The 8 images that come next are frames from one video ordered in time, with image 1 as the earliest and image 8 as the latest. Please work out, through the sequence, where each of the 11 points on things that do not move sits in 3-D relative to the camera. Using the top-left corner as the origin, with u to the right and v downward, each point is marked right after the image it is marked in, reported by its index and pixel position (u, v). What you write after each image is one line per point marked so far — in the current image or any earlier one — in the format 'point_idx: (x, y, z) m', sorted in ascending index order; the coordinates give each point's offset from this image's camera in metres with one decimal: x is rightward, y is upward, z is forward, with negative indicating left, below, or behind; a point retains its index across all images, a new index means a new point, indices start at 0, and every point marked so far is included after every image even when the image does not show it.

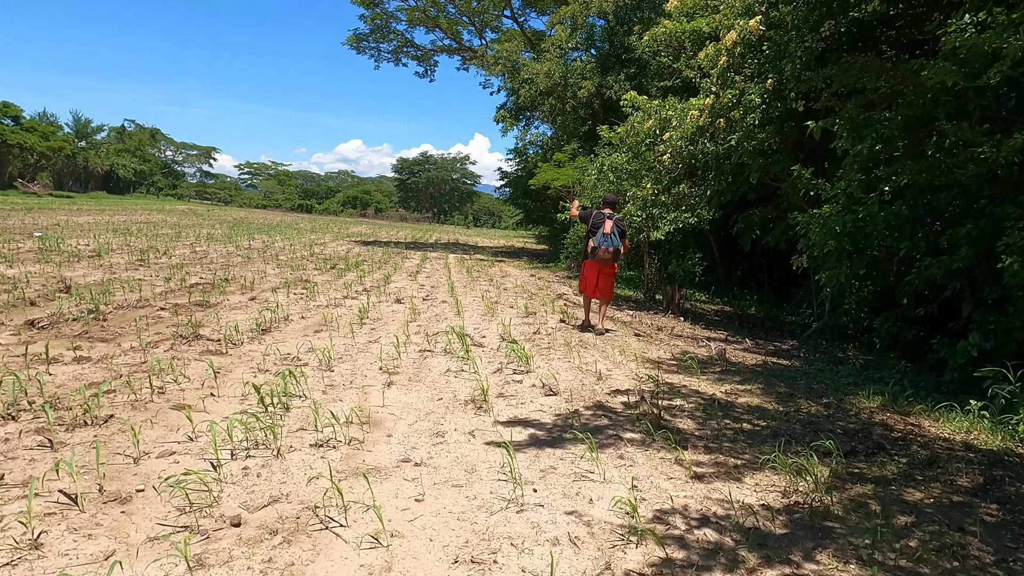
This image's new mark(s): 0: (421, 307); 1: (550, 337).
0: (-1.2, -0.3, +8.6) m
1: (+0.4, -0.5, +6.6) m
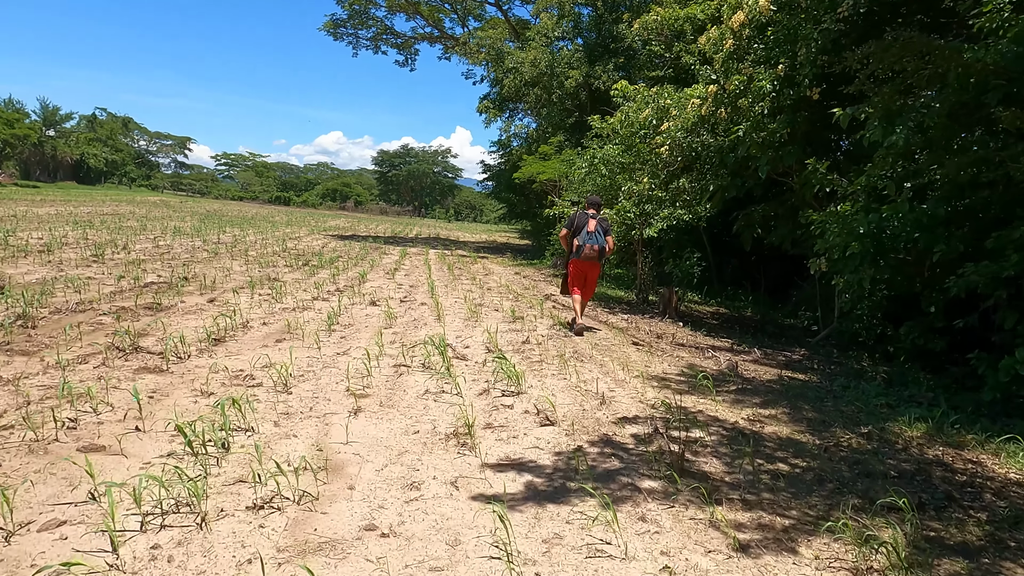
0: (-1.4, -0.3, +7.9) m
1: (+0.3, -0.5, +5.9) m
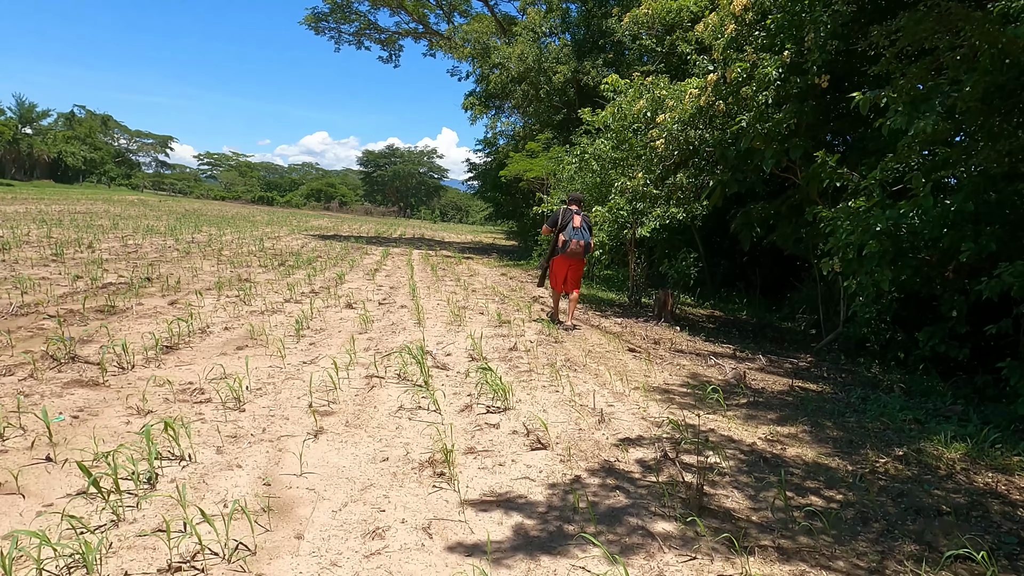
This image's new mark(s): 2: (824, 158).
0: (-1.5, -0.3, +7.4) m
1: (+0.1, -0.5, +5.4) m
2: (+2.8, +1.2, +6.0) m
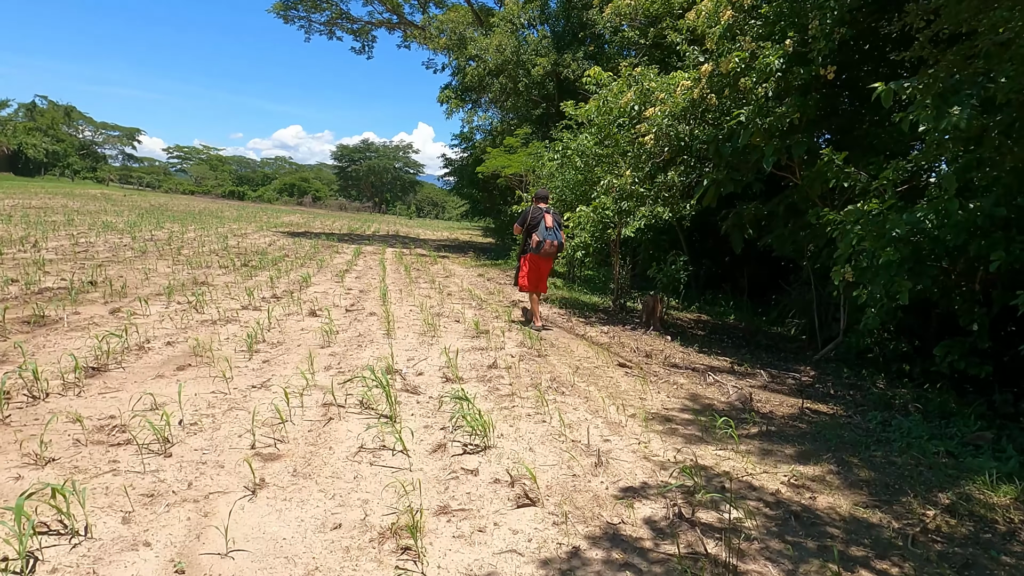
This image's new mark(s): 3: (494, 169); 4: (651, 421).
0: (-1.7, -0.4, +6.7) m
1: (0.0, -0.6, +4.8) m
2: (+2.6, +1.1, +5.5) m
3: (-0.4, +2.7, +15.2) m
4: (+0.8, -0.8, +3.9) m
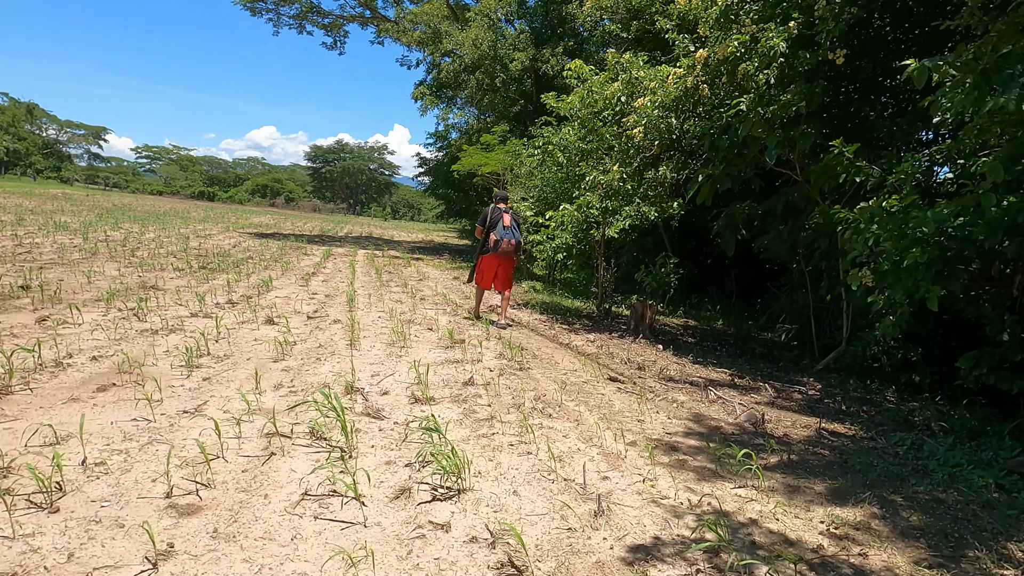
0: (-1.9, -0.4, +6.1) m
1: (-0.1, -0.7, +4.2) m
2: (+2.5, +1.1, +5.0) m
3: (-0.9, +2.7, +14.6) m
4: (+0.7, -0.8, +3.3) m
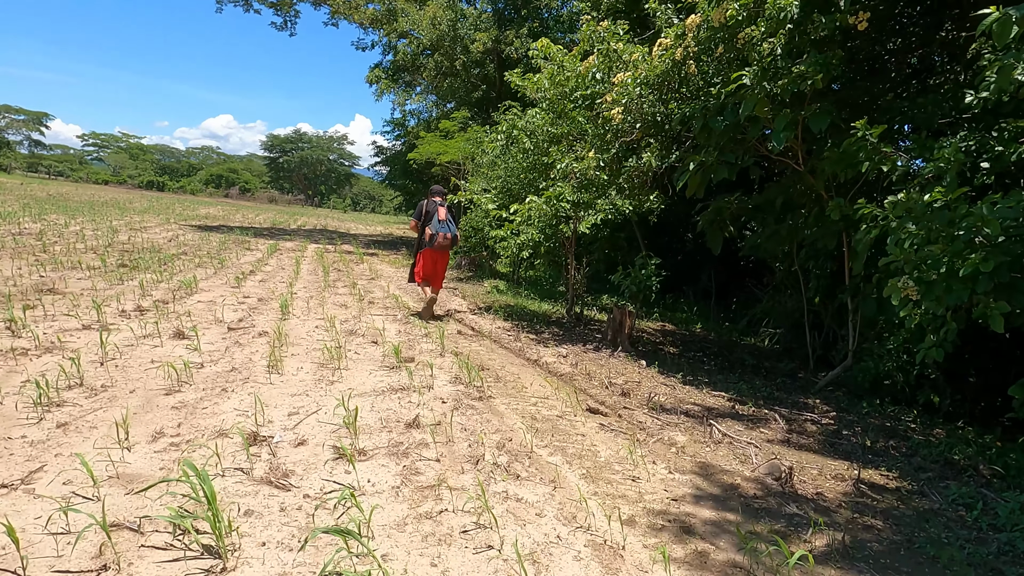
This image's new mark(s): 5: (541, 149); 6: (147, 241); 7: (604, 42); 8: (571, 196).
0: (-2.3, -0.5, +5.0) m
1: (-0.4, -0.7, +3.3) m
2: (+2.2, +1.0, +4.2) m
3: (-1.7, +2.7, +13.5) m
4: (+0.5, -0.9, +2.4) m
5: (+0.3, +1.6, +7.4) m
6: (-7.5, +1.0, +13.6) m
7: (+0.9, +2.4, +6.5) m
8: (+0.6, +0.9, +6.8) m
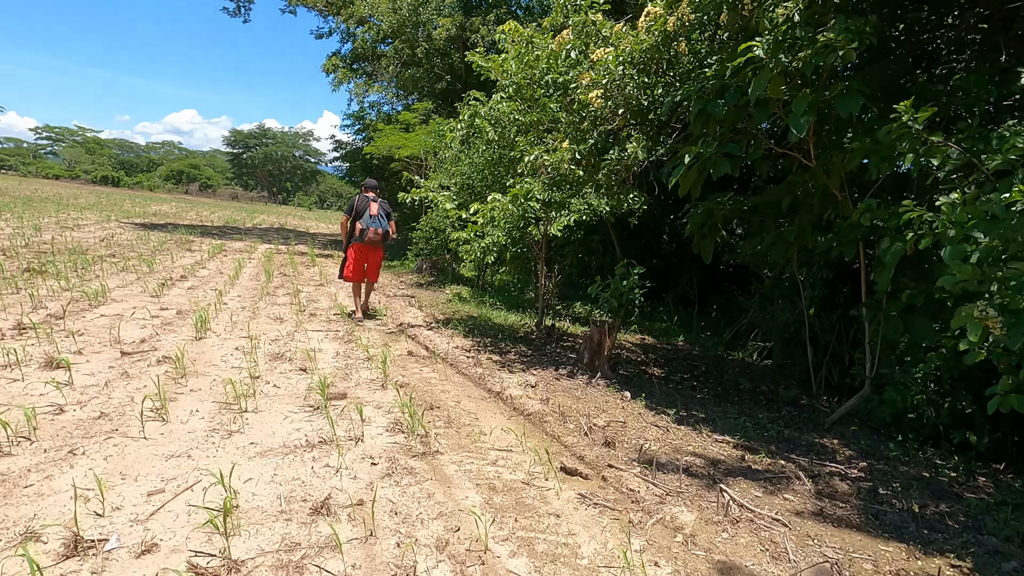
0: (-2.5, -0.6, +4.0) m
1: (-0.5, -0.9, +2.3) m
2: (+2.0, +0.9, +3.3) m
3: (-2.4, +2.6, +12.5) m
4: (+0.4, -1.0, +1.5) m
5: (-0.1, +1.4, +6.5) m
6: (-8.1, +0.9, +12.3) m
7: (+0.6, +2.3, +5.6) m
8: (+0.2, +0.8, +5.9) m
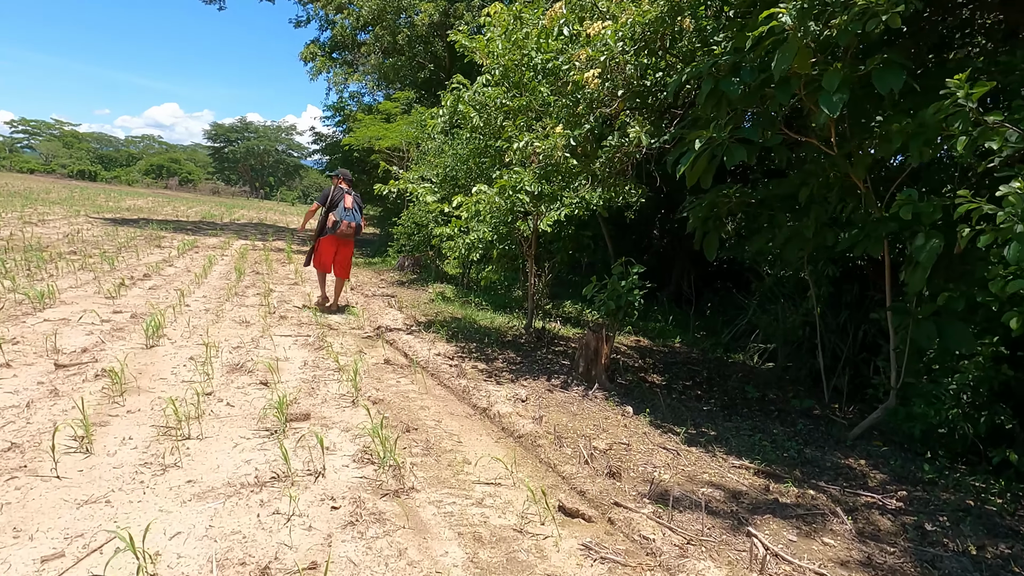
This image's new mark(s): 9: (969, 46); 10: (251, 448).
0: (-2.6, -0.6, +3.4) m
1: (-0.6, -0.9, +1.8) m
2: (+1.9, +0.9, +2.8) m
3: (-2.6, +2.6, +11.9) m
4: (+0.4, -1.1, +1.0) m
5: (-0.2, +1.4, +5.9) m
6: (-8.4, +0.9, +11.6) m
7: (+0.5, +2.3, +5.1) m
8: (+0.1, +0.8, +5.3) m
9: (+2.6, +1.4, +3.7) m
10: (-1.2, -0.7, +3.0) m
